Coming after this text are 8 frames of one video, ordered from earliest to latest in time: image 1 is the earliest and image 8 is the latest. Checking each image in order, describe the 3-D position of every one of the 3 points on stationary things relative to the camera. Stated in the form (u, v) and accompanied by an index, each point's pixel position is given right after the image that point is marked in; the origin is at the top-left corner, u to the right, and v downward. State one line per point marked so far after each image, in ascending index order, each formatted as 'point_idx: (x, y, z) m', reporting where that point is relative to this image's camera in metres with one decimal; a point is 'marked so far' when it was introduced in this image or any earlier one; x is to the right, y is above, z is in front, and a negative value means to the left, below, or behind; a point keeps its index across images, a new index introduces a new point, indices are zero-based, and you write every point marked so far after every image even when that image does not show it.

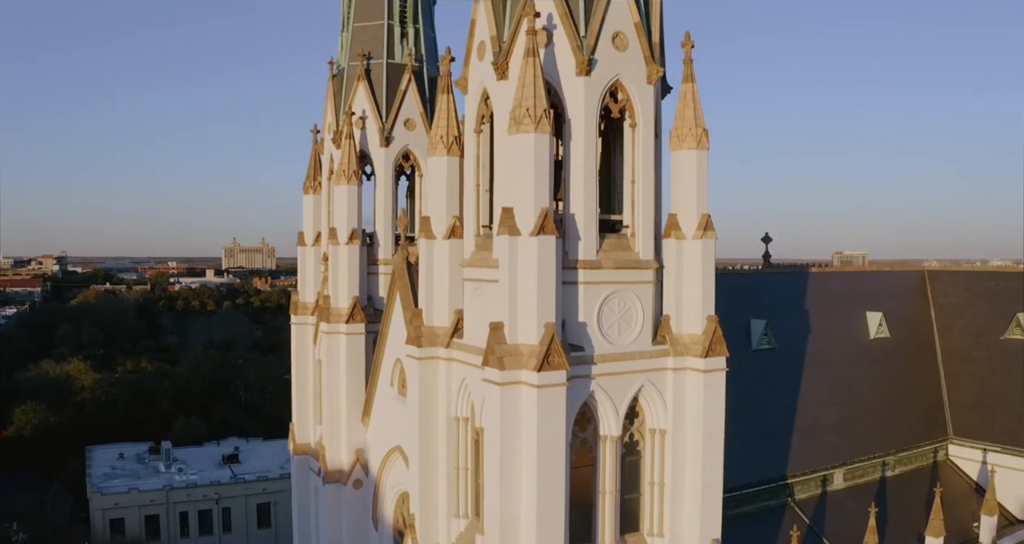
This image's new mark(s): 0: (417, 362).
0: (-1.5, -1.5, +14.1) m
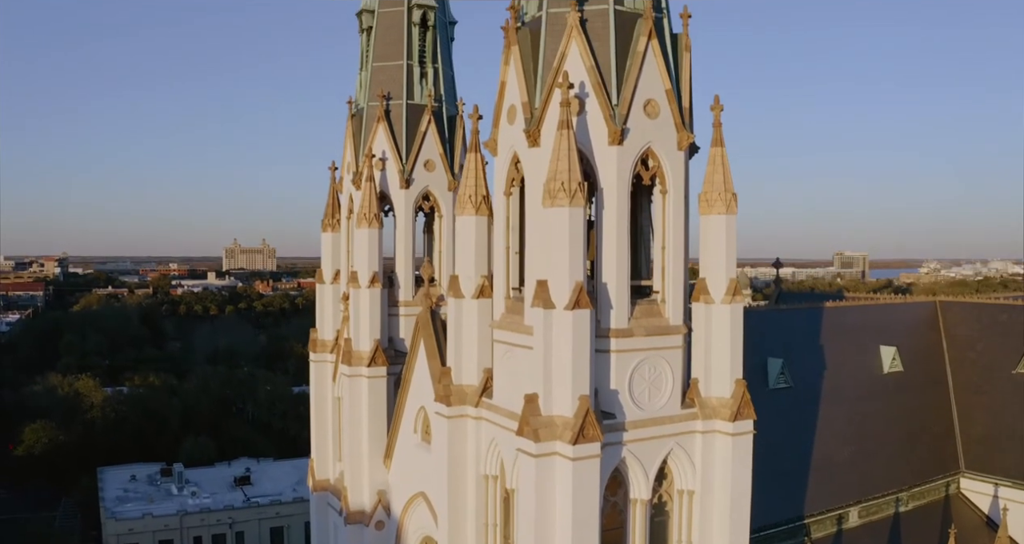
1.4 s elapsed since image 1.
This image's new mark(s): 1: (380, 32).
0: (-1.1, -2.4, +14.3) m
1: (-2.9, +5.3, +19.3) m
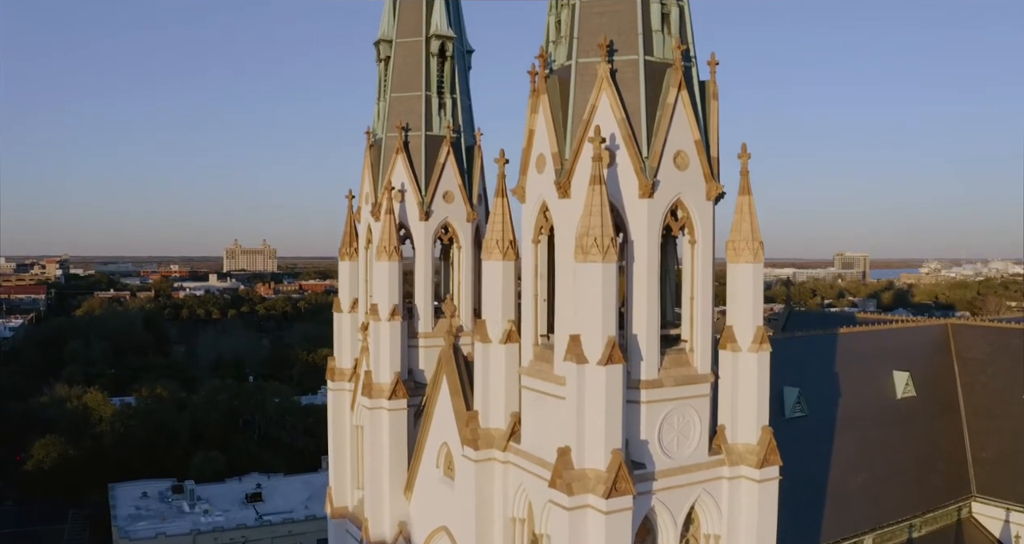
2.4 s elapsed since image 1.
0: (-0.6, -3.2, +14.4) m
1: (-2.5, +4.6, +19.3) m
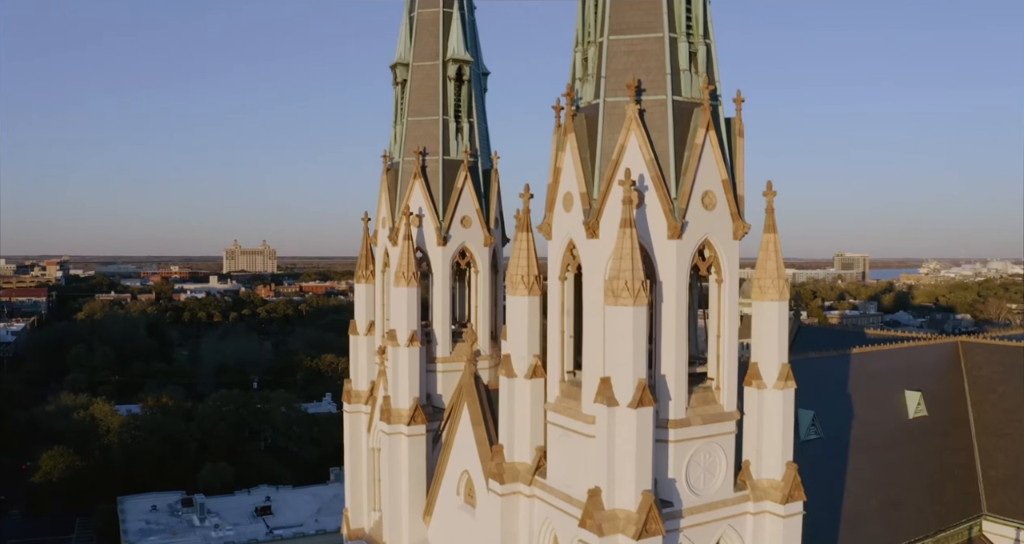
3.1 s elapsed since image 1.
0: (-0.2, -3.7, +14.4) m
1: (-2.2, +4.1, +19.3) m
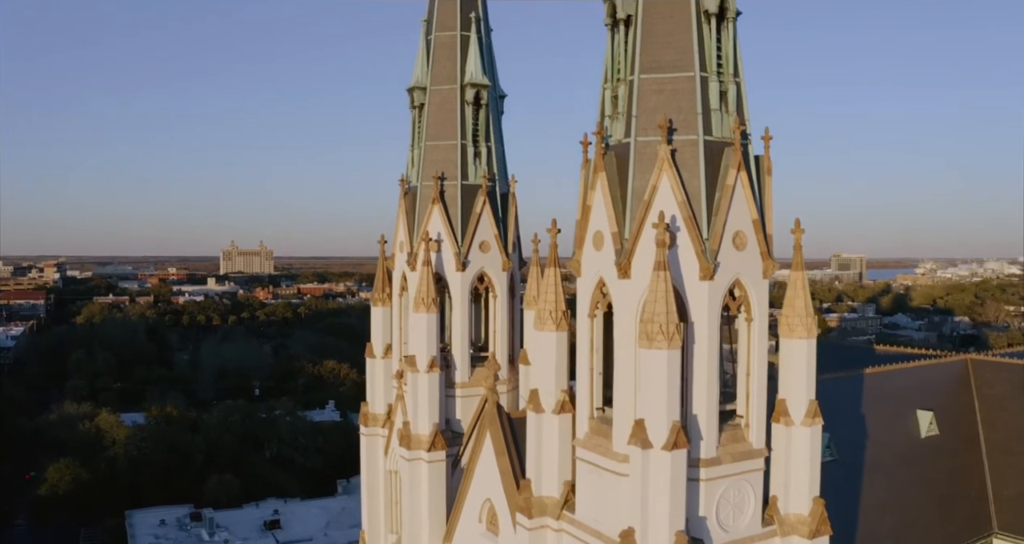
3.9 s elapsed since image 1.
0: (+0.3, -4.3, +14.5) m
1: (-1.8, +3.6, +19.2) m
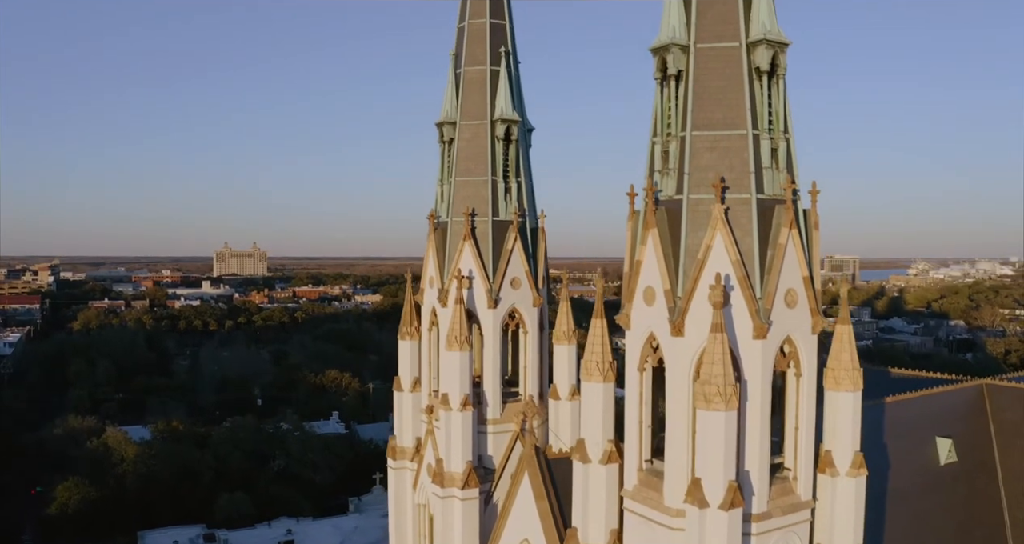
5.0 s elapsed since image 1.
0: (+1.0, -5.2, +14.6) m
1: (-1.1, +2.8, +19.1) m
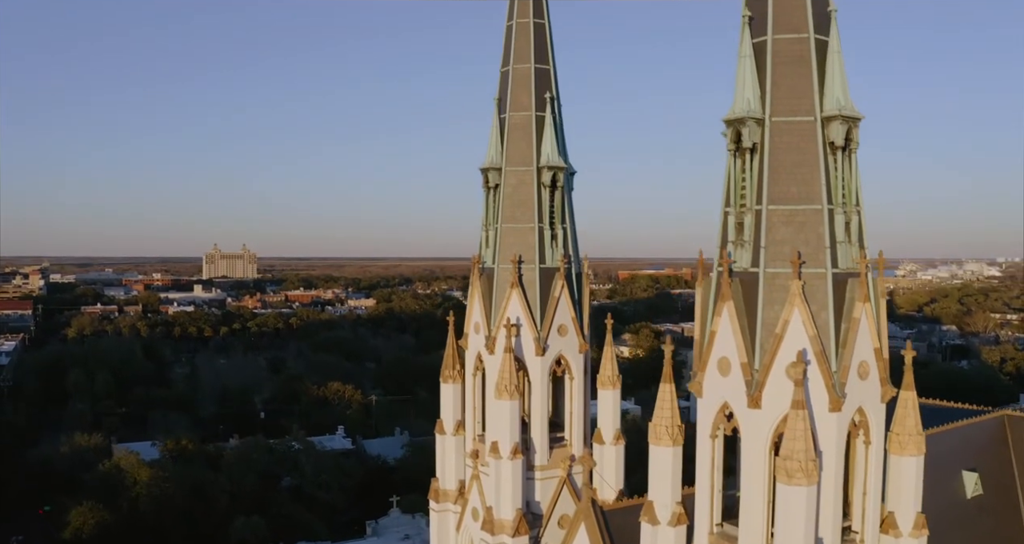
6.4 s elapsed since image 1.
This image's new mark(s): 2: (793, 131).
0: (+2.2, -6.3, +14.8) m
1: (-0.1, +1.8, +19.2) m
2: (+4.3, +2.2, +13.5) m
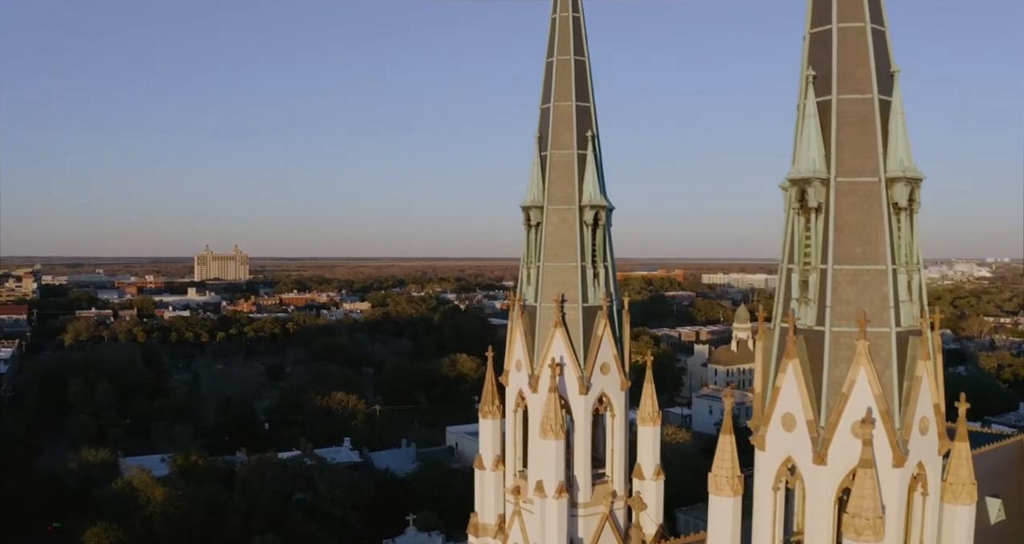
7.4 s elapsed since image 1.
0: (+3.3, -7.2, +15.1) m
1: (+0.8, +0.9, +19.2) m
2: (+5.4, +1.2, +13.7) m
